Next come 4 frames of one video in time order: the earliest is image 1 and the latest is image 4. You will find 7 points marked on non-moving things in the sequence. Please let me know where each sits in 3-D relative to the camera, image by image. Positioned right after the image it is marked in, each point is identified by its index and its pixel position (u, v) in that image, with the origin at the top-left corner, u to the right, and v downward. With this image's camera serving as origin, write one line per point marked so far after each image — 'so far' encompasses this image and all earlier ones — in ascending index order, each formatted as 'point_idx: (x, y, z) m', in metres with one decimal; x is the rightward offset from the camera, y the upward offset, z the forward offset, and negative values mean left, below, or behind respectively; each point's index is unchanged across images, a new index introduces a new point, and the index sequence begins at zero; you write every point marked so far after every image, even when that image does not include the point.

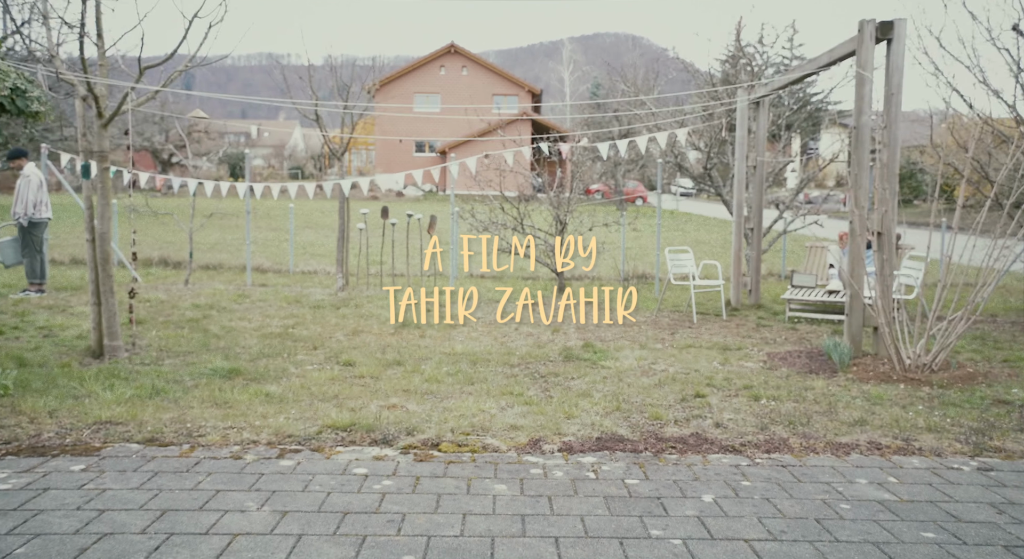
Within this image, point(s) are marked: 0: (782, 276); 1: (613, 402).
0: (+5.1, +0.1, +15.3) m
1: (+0.8, -0.9, +6.2) m
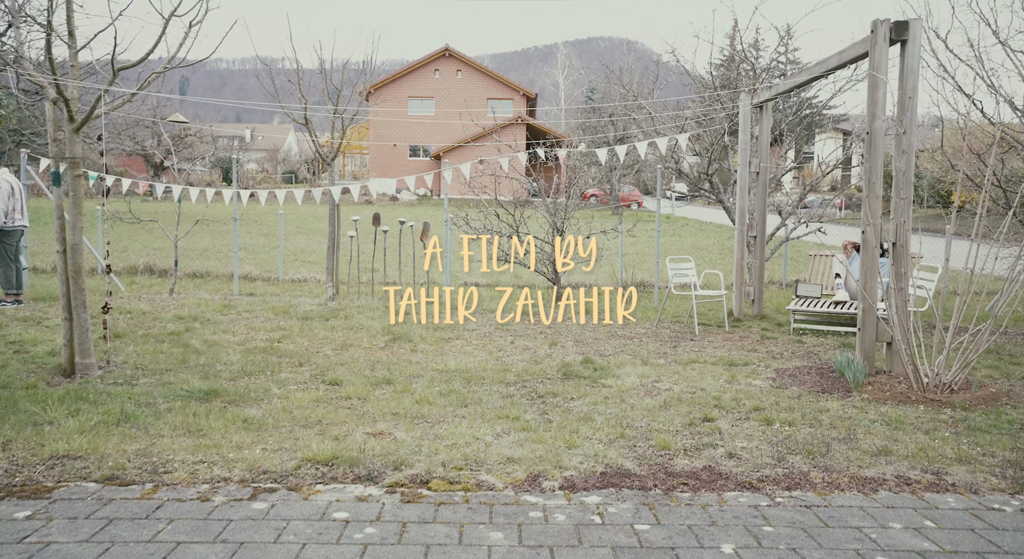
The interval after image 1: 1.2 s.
0: (+5.0, -0.1, +14.9) m
1: (+0.7, -1.1, +5.8) m
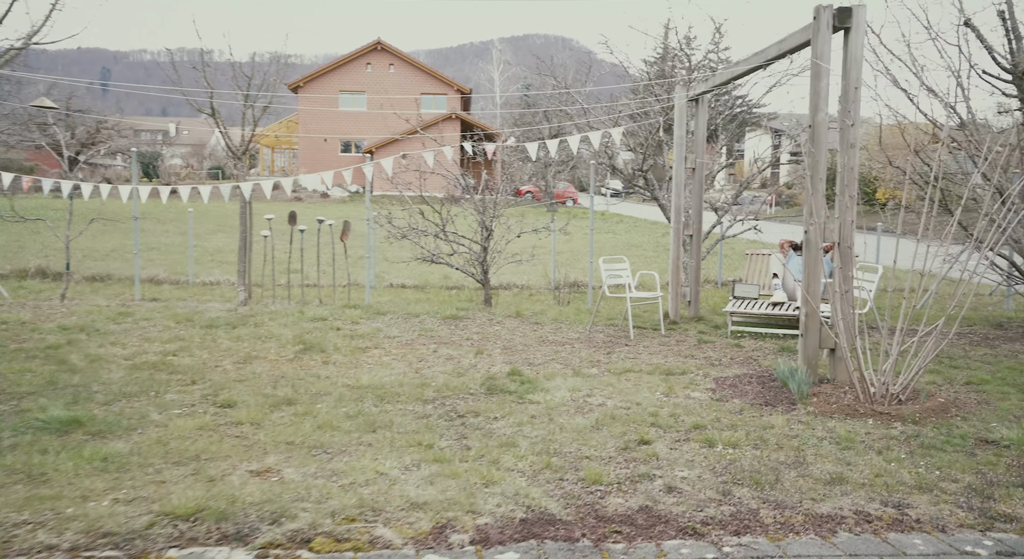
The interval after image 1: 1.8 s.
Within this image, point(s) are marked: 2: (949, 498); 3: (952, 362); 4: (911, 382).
0: (+3.7, -0.1, +14.5) m
1: (+0.2, -1.1, +5.1) m
2: (+2.4, -1.2, +4.5) m
3: (+4.8, -0.9, +8.8) m
4: (+3.3, -0.8, +6.7) m
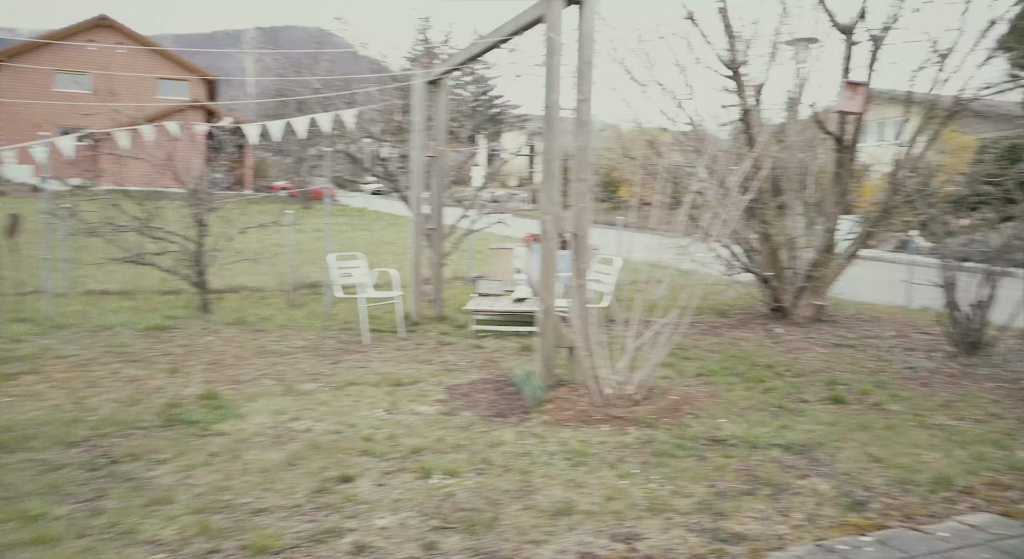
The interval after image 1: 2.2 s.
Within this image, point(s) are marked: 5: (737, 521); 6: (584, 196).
0: (-0.8, 0.0, +13.9) m
1: (-1.5, -1.1, +3.9) m
2: (+0.8, -1.2, +3.9) m
3: (+1.9, -0.8, +8.7) m
4: (+1.0, -0.8, +6.3) m
5: (+1.1, -1.2, +4.0) m
6: (+0.6, +0.7, +6.6) m
